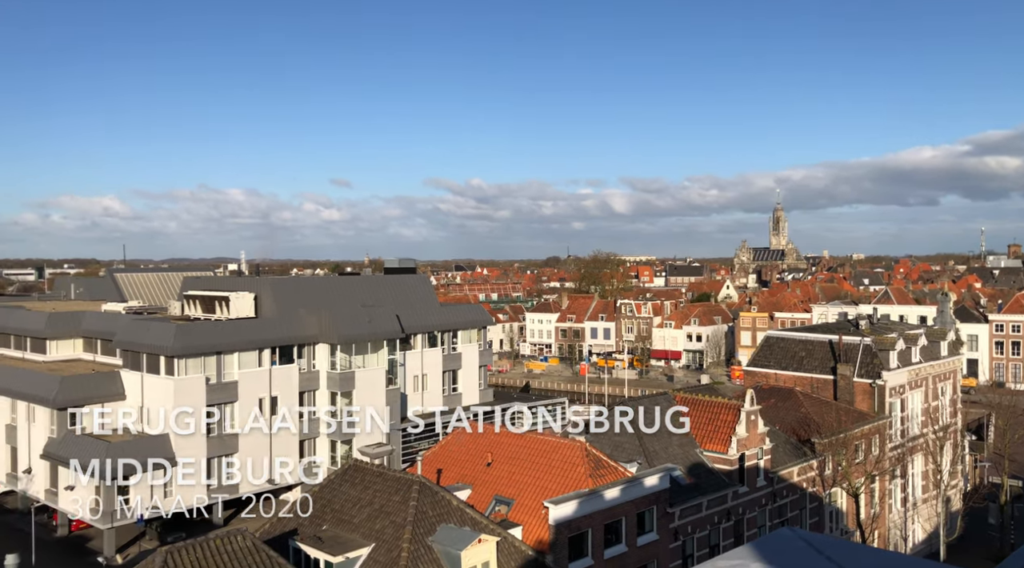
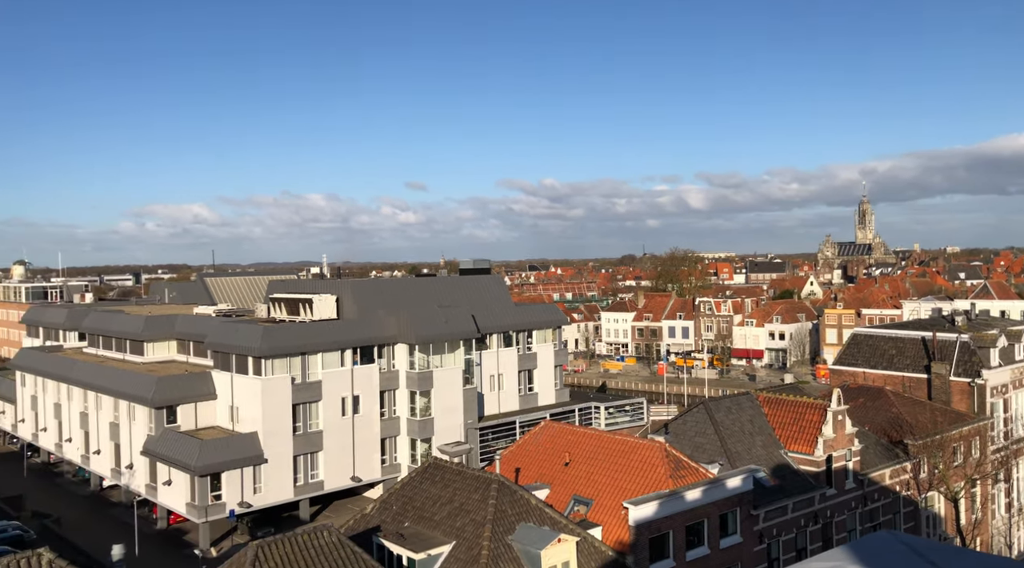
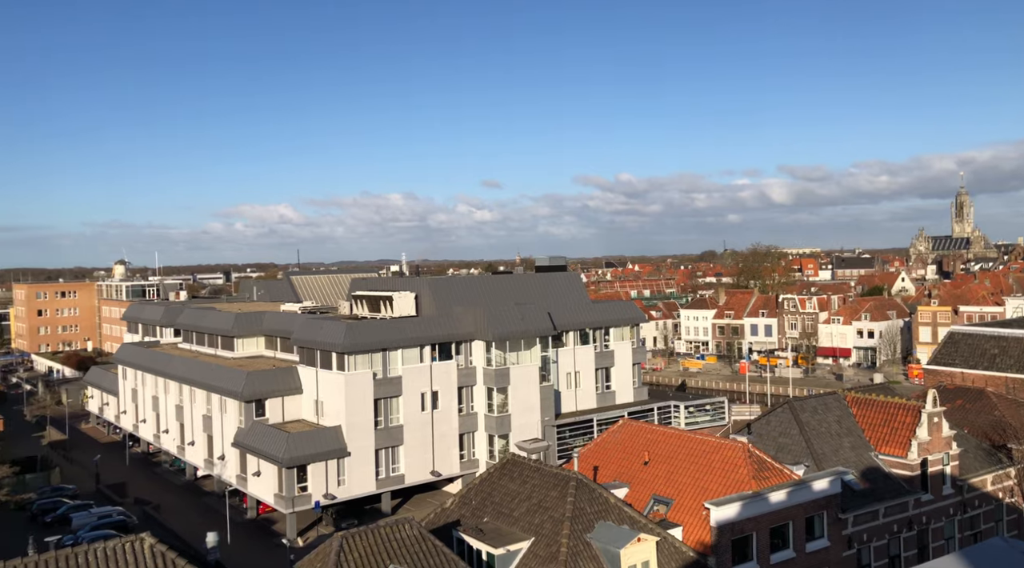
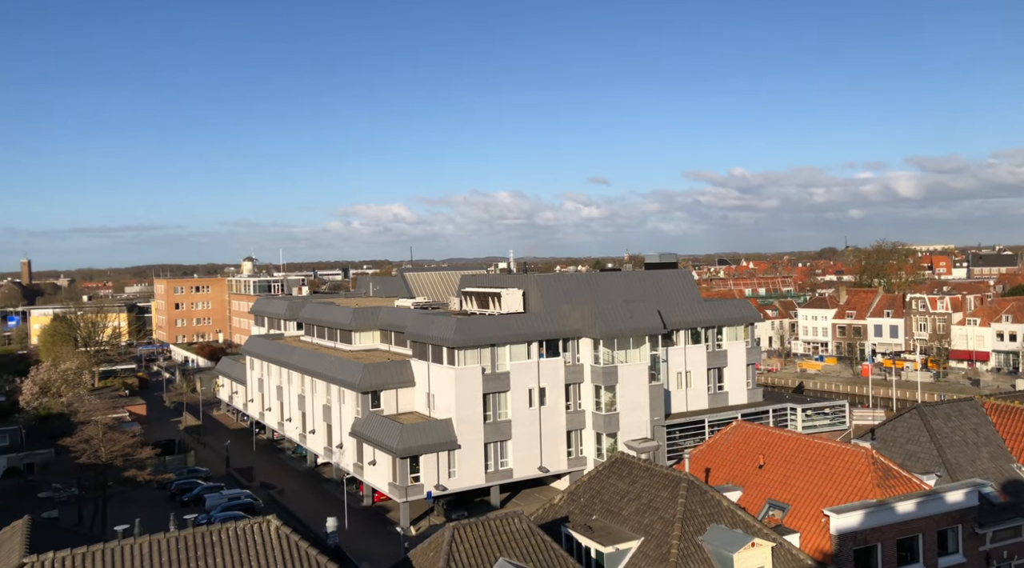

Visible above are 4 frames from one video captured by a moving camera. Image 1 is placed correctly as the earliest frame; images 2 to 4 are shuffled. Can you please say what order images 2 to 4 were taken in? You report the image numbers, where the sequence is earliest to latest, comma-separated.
2, 3, 4
